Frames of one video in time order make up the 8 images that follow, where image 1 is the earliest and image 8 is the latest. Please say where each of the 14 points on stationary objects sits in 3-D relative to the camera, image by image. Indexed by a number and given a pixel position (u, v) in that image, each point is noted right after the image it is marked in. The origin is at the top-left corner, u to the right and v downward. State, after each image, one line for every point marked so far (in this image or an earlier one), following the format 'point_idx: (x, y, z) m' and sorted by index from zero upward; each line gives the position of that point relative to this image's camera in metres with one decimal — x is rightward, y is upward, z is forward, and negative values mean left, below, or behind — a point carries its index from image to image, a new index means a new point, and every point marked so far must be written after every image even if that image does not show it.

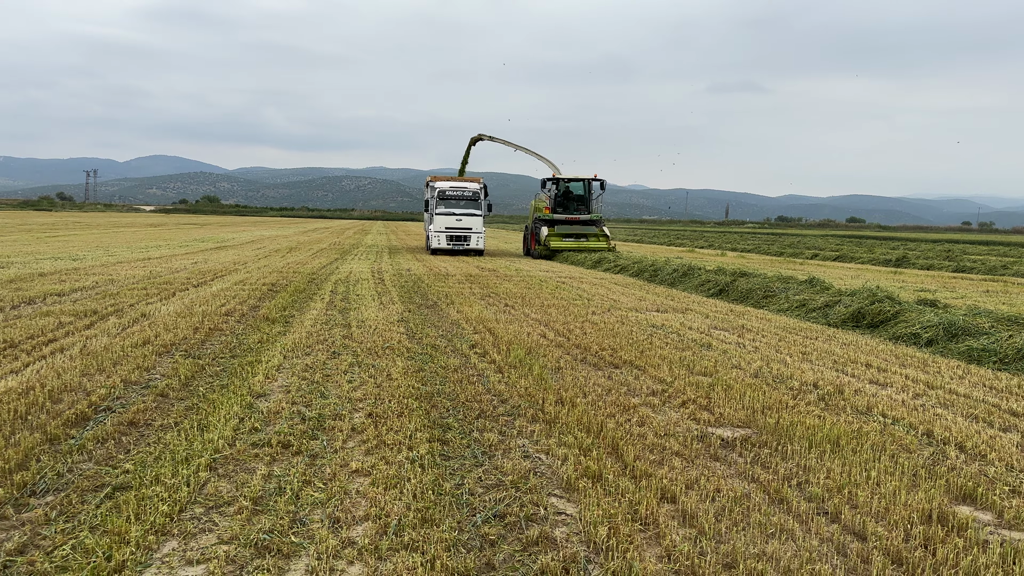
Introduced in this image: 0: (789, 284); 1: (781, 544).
0: (+3.9, 0.0, +11.9) m
1: (+0.9, -0.8, +2.8) m
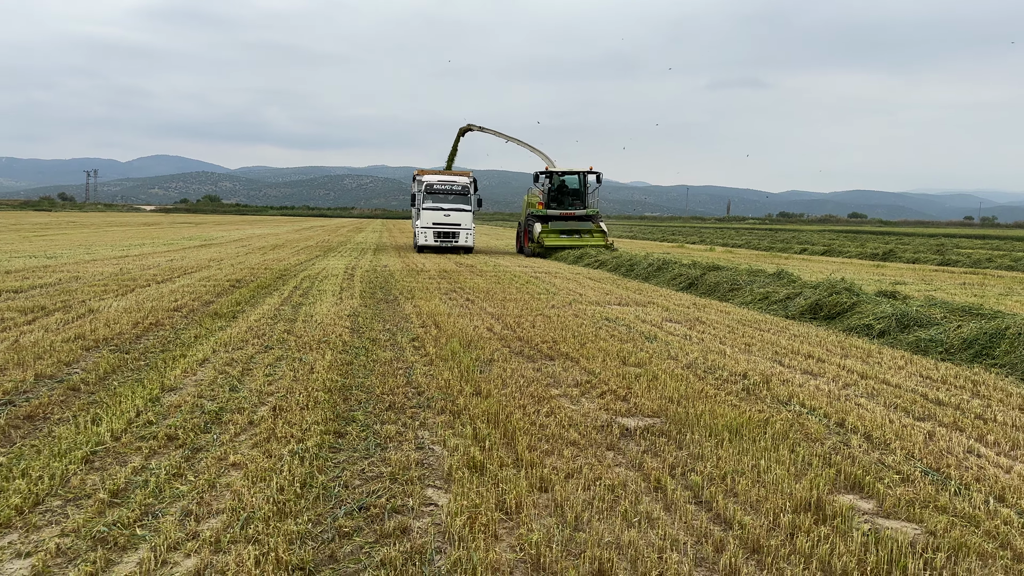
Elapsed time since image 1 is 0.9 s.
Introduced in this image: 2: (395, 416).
0: (+3.4, +0.1, +11.8) m
1: (+0.4, -0.8, +2.7) m
2: (-0.6, -0.6, +4.2) m
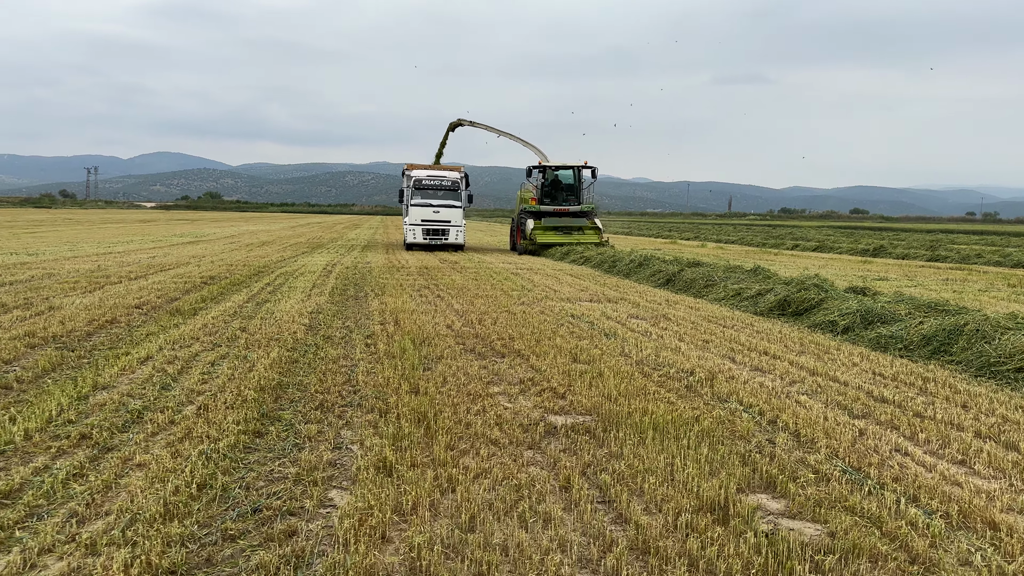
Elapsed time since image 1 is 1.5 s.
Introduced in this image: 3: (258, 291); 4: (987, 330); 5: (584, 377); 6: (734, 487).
0: (+3.1, +0.2, +11.8) m
1: (+0.1, -0.8, +2.7) m
2: (-0.9, -0.6, +4.1) m
3: (-2.9, 0.0, +9.8) m
4: (+3.5, -0.3, +6.2) m
5: (+0.4, -0.5, +5.1) m
6: (+0.8, -0.7, +3.1) m
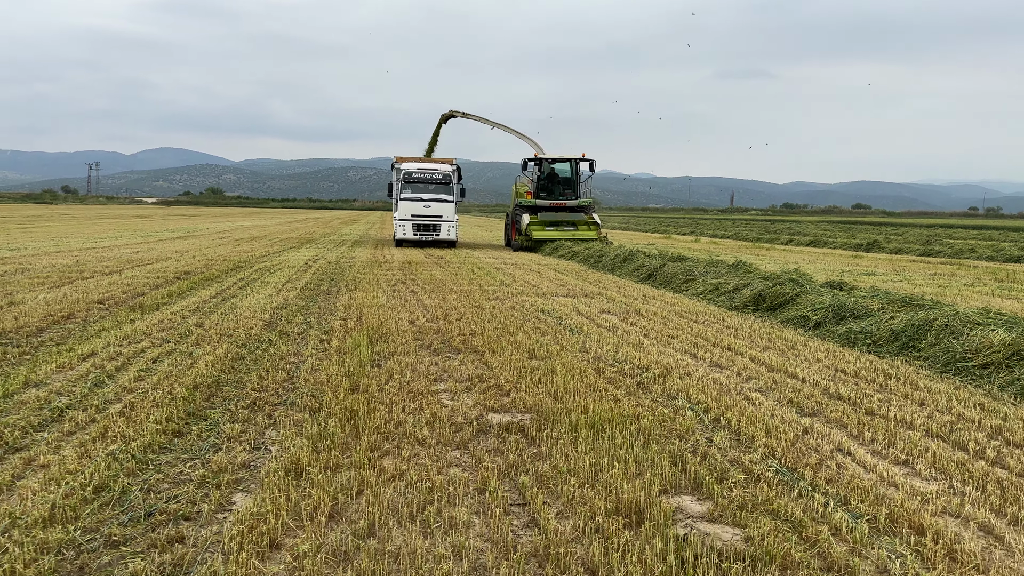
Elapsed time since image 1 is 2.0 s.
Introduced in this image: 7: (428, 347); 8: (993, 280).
0: (+2.8, +0.3, +11.6) m
1: (-0.2, -0.8, +2.5) m
2: (-1.2, -0.6, +4.0) m
3: (-3.2, 0.0, +9.6) m
4: (+3.2, -0.3, +6.0) m
5: (+0.1, -0.5, +5.0) m
6: (+0.5, -0.7, +3.0) m
7: (-0.6, -0.4, +5.9) m
8: (+7.4, +0.1, +13.0) m
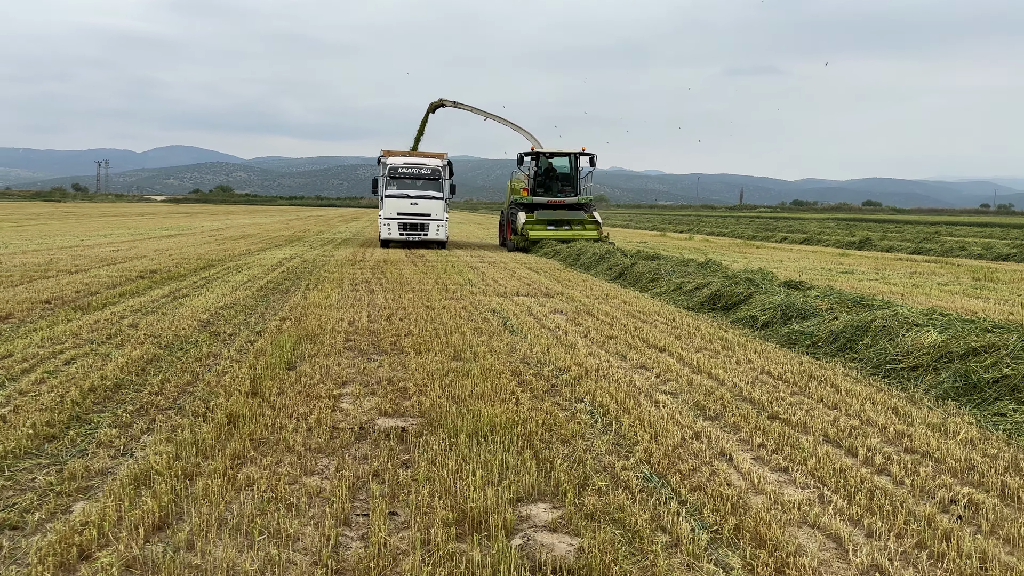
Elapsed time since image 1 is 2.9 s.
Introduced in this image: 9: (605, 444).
0: (+2.3, +0.3, +11.5) m
1: (-0.8, -0.8, +2.5) m
2: (-1.8, -0.6, +3.9) m
3: (-3.7, 0.0, +9.6) m
4: (+2.7, -0.3, +5.9) m
5: (-0.4, -0.5, +4.9) m
6: (0.0, -0.7, +2.9) m
7: (-1.1, -0.4, +5.8) m
8: (+7.0, +0.1, +12.8) m
9: (+0.4, -0.7, +3.6) m
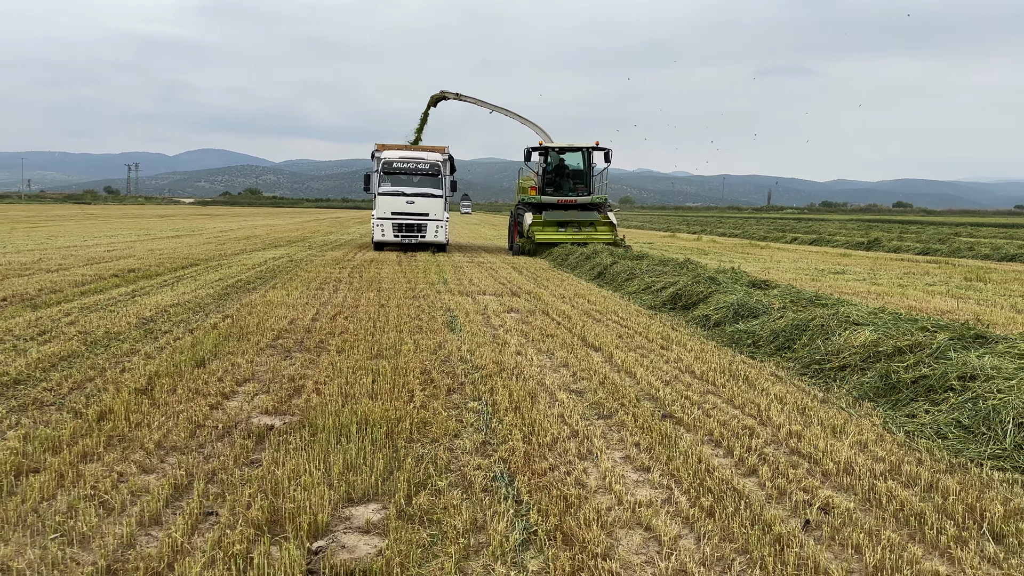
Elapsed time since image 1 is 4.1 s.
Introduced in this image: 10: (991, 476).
0: (+2.0, +0.3, +11.4) m
1: (-1.4, -0.7, +2.4) m
2: (-2.3, -0.6, +3.9) m
3: (-4.1, 0.0, +9.6) m
4: (+2.2, -0.3, +5.8) m
5: (-0.9, -0.5, +4.8) m
6: (-0.6, -0.7, +2.8) m
7: (-1.6, -0.4, +5.8) m
8: (+6.7, +0.1, +12.5) m
9: (-0.2, -0.6, +3.5) m
10: (+1.9, -0.7, +3.2) m
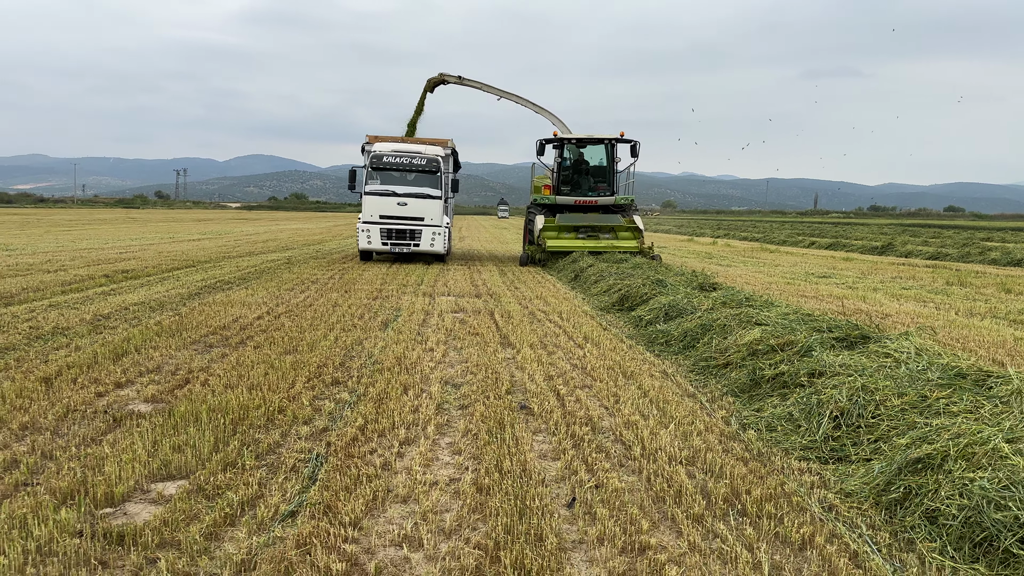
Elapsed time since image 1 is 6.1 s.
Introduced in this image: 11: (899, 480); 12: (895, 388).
0: (+1.7, +0.3, +11.5) m
1: (-2.2, -0.7, +2.7) m
2: (-3.0, -0.6, +4.3) m
3: (-4.5, 0.0, +10.1) m
4: (+1.6, -0.3, +5.9) m
5: (-1.6, -0.5, +5.1) m
6: (-1.3, -0.7, +3.1) m
7: (-2.2, -0.4, +6.1) m
8: (+6.4, +0.1, +12.4) m
9: (-0.9, -0.6, +3.8) m
10: (+1.1, -0.7, +3.4) m
11: (+1.4, -0.7, +3.0) m
12: (+1.7, -0.4, +3.8) m
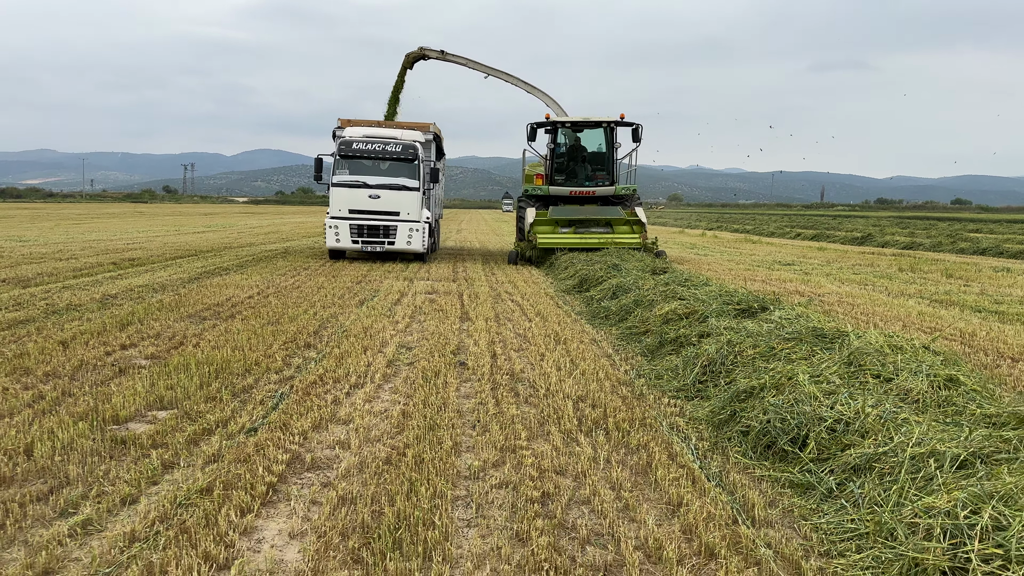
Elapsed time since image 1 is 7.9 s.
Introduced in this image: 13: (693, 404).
0: (+1.4, +0.5, +12.4) m
1: (-2.5, -0.6, +3.6) m
2: (-3.4, -0.4, +5.1) m
3: (-4.8, +0.2, +11.0) m
4: (+1.2, -0.1, +6.8) m
5: (-1.9, -0.3, +6.0) m
6: (-1.7, -0.5, +4.0) m
7: (-2.6, -0.2, +7.0) m
8: (+6.1, +0.3, +13.2) m
9: (-1.3, -0.5, +4.6) m
10: (+0.7, -0.6, +4.3) m
11: (+1.0, -0.5, +3.9) m
12: (+1.3, -0.3, +4.6) m
13: (+0.9, -0.6, +4.1) m
